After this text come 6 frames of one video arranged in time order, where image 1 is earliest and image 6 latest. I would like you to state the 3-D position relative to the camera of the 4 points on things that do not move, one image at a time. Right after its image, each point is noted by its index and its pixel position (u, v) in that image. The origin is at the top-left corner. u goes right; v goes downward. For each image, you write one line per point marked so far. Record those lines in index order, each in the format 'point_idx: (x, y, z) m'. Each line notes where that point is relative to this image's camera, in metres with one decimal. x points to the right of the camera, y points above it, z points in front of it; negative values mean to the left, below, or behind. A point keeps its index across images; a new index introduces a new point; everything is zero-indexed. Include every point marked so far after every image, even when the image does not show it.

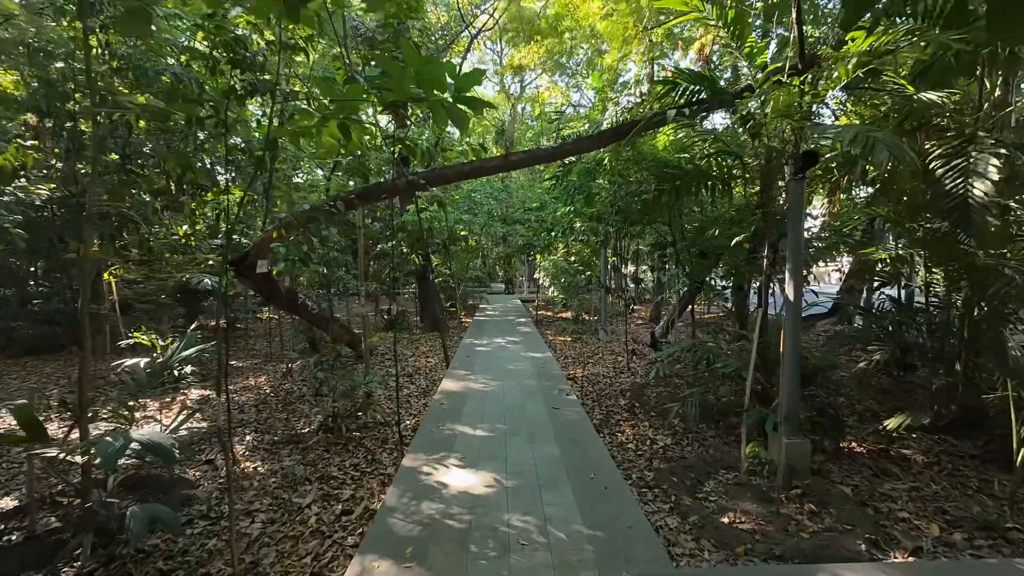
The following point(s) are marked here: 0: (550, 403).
0: (+0.4, -1.1, +3.4) m
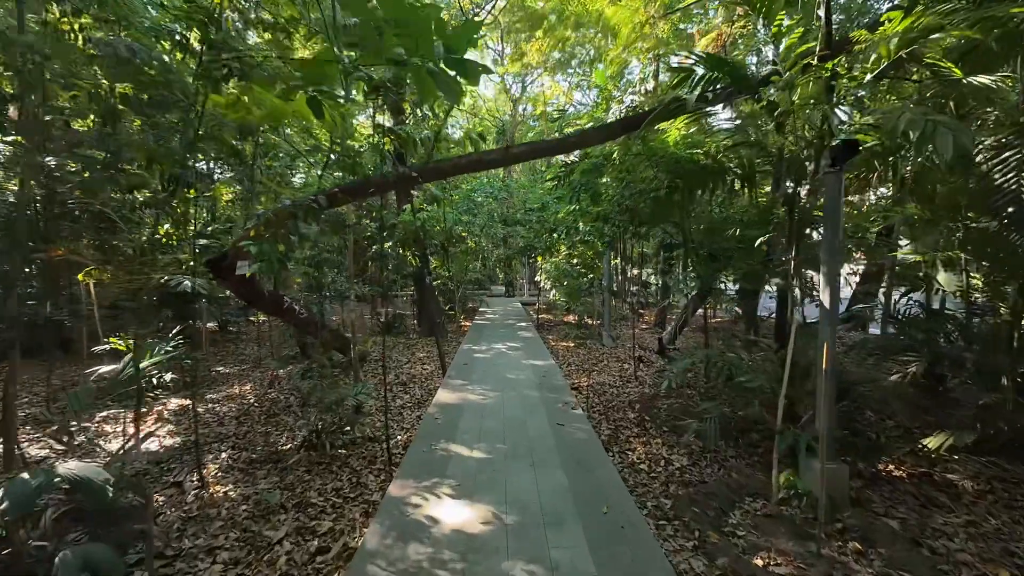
0: (+0.4, -1.1, +3.1) m
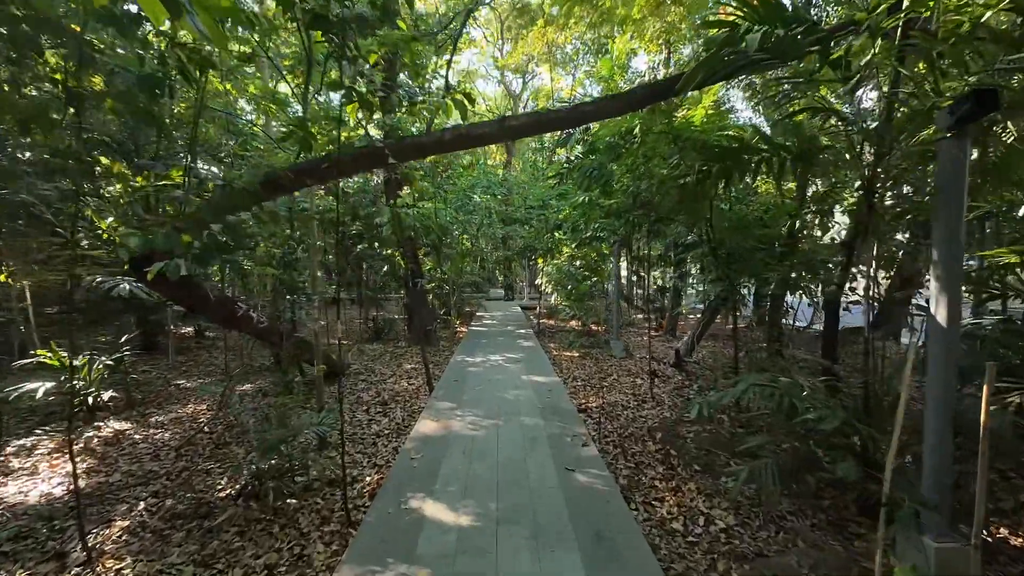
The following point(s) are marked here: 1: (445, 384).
0: (+0.3, -1.2, +2.5) m
1: (-0.7, -1.1, +4.1) m
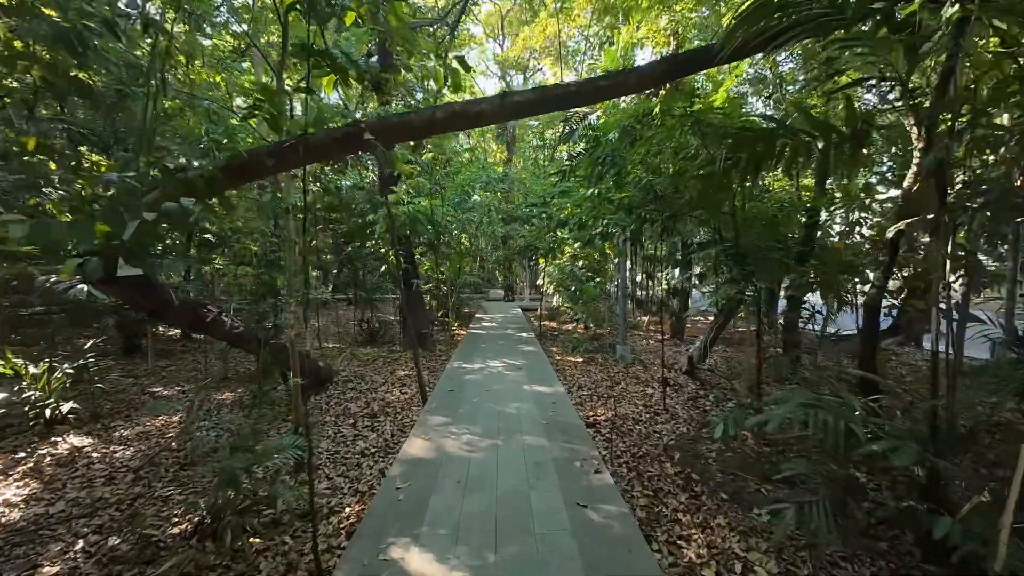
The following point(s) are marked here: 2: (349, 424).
0: (+0.3, -1.2, +2.1) m
1: (-0.7, -1.1, +3.7) m
2: (-1.6, -1.3, +3.5) m
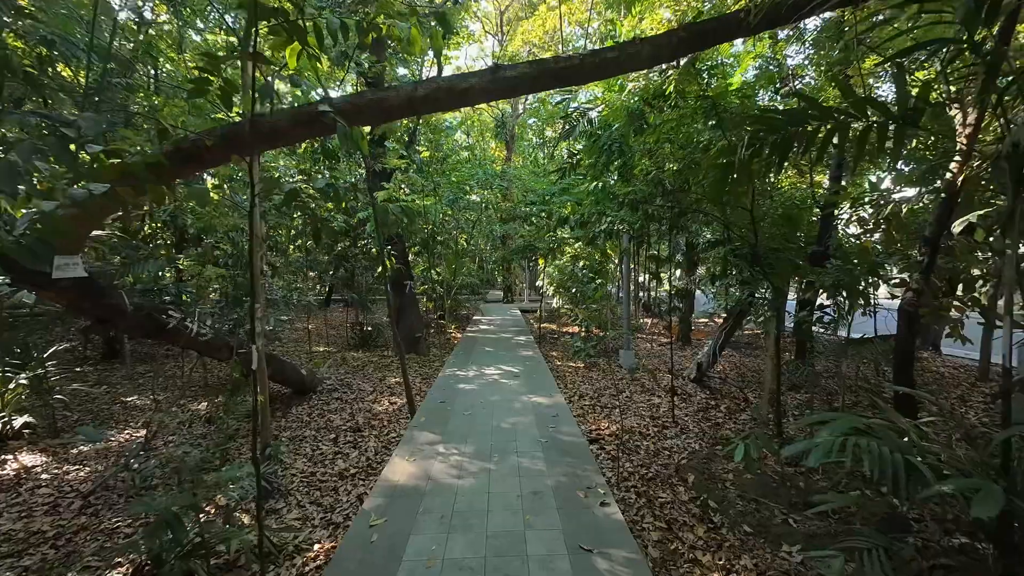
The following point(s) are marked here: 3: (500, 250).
0: (+0.3, -1.2, +1.8) m
1: (-0.8, -1.1, +3.4) m
2: (-1.6, -1.3, +3.2) m
3: (-0.3, +1.0, +9.8) m
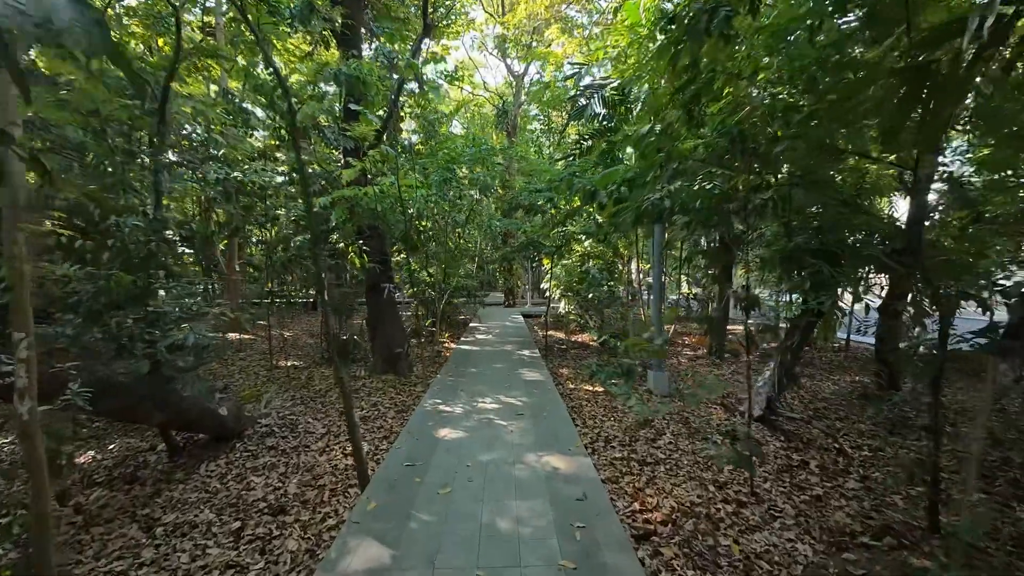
0: (+0.3, -1.2, +0.7) m
1: (-0.8, -1.2, +2.3) m
2: (-1.6, -1.4, +2.1) m
3: (-0.3, +0.9, +8.6) m
